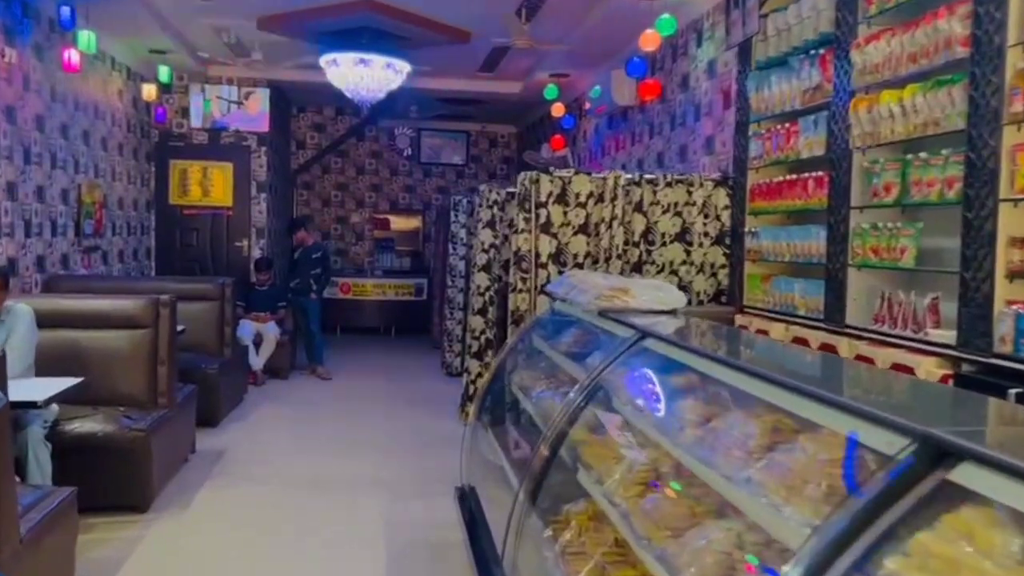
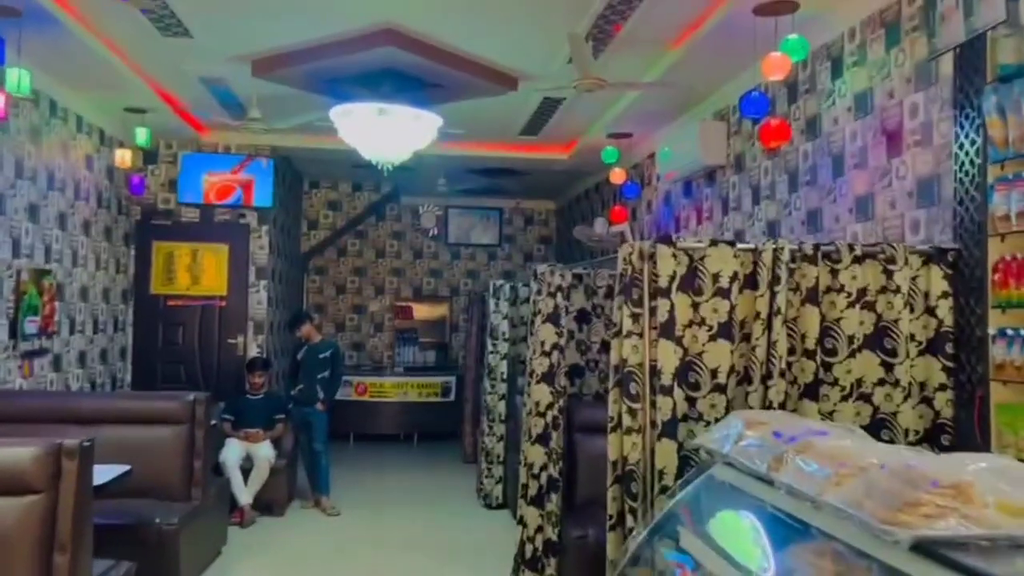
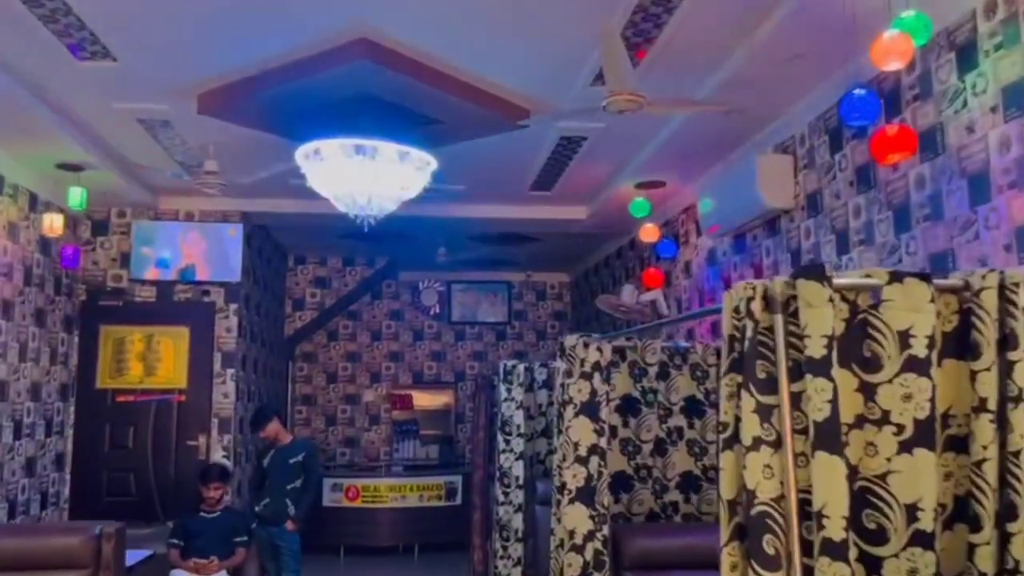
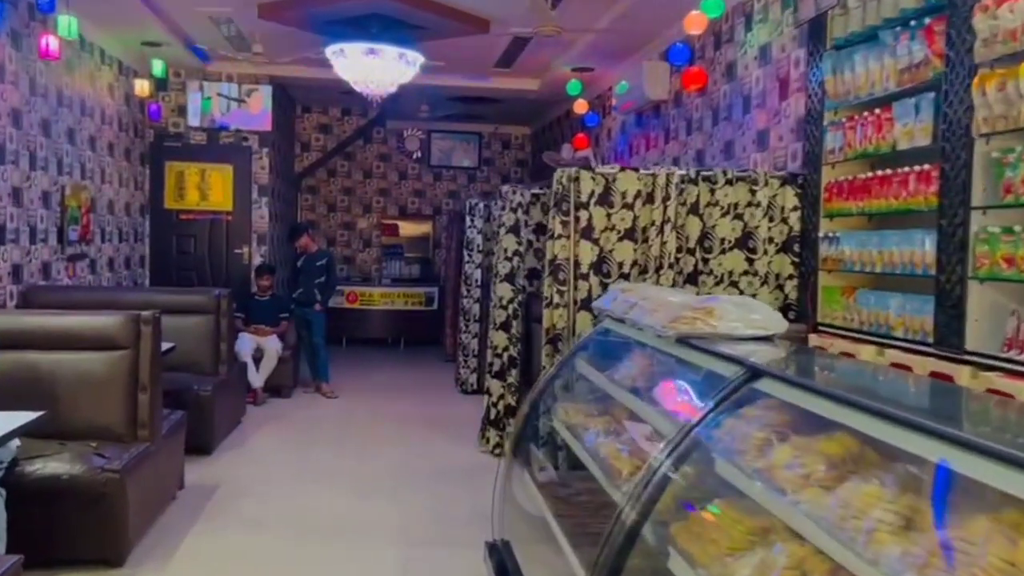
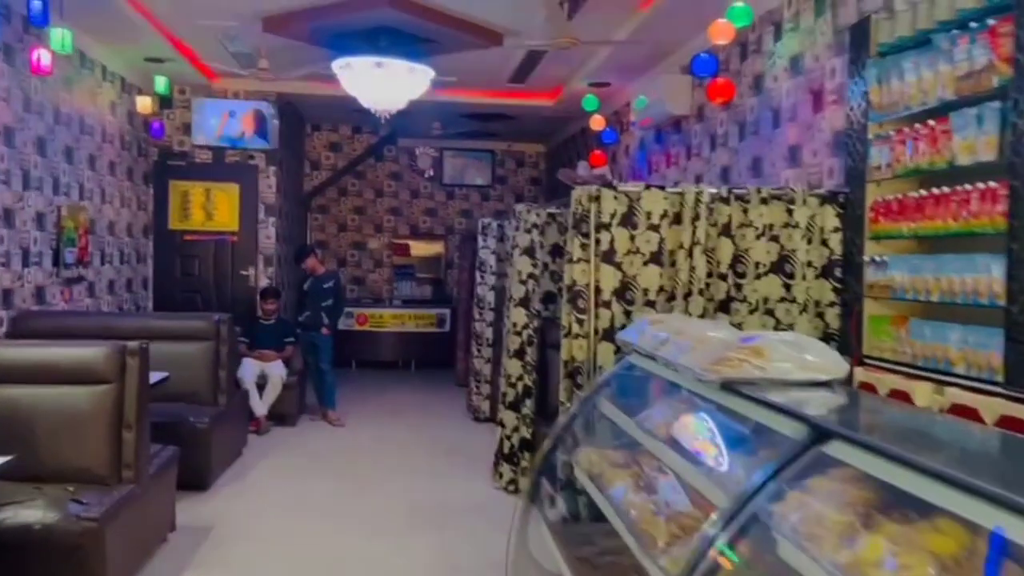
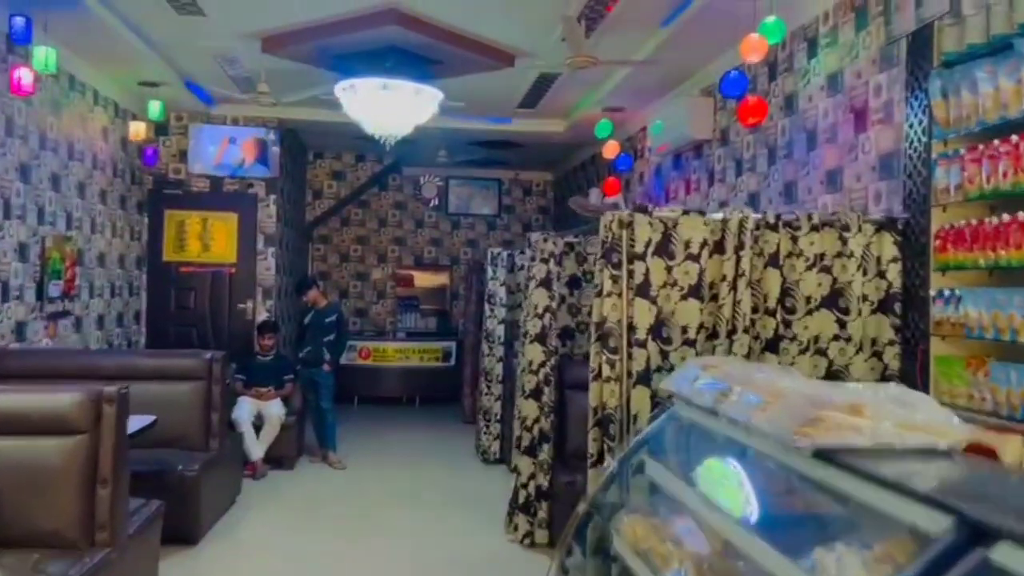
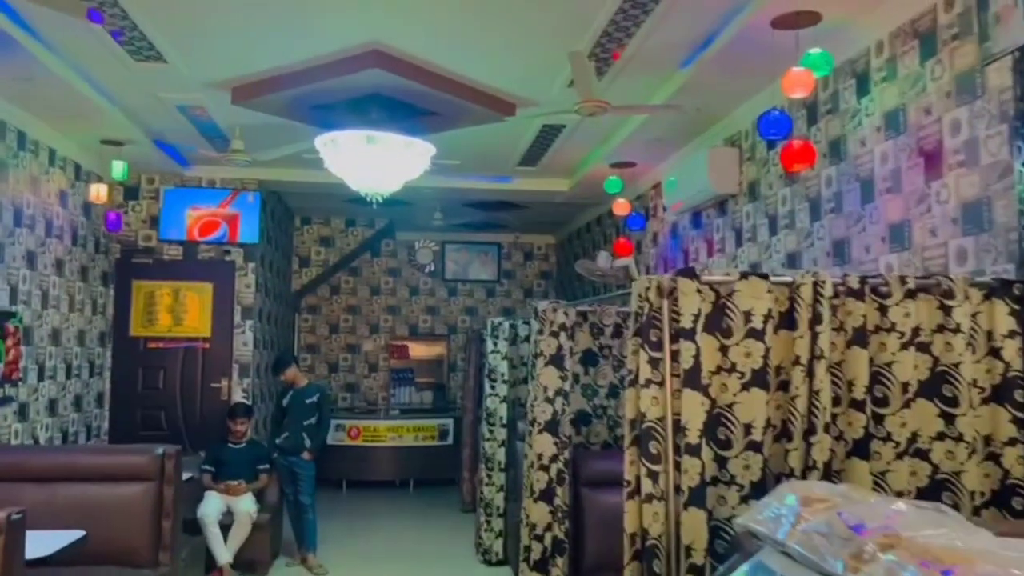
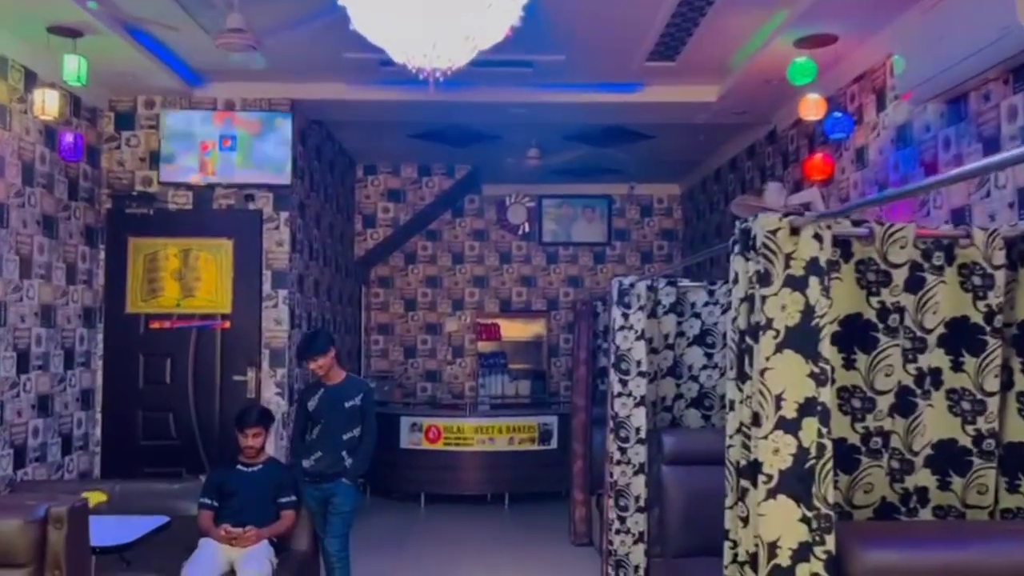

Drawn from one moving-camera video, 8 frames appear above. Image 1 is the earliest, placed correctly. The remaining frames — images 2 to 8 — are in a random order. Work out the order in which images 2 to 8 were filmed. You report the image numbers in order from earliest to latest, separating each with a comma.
4, 5, 6, 2, 7, 3, 8
